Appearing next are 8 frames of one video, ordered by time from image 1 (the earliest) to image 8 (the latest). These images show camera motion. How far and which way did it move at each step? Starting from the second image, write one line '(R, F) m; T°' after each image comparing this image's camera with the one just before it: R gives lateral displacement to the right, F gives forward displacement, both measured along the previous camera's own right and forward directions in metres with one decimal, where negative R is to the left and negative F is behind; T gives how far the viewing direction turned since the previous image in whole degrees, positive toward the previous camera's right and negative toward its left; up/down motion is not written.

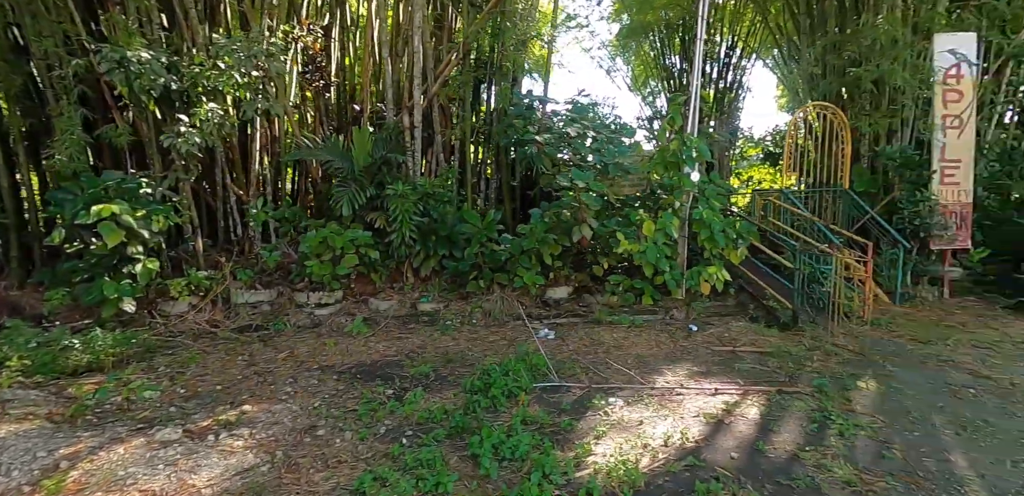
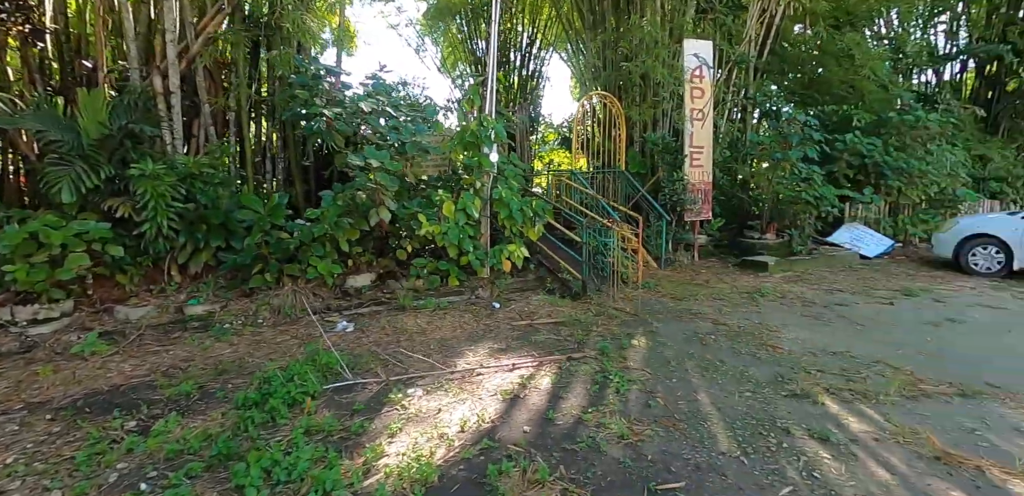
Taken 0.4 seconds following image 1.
(+0.2, +0.2) m; +21°
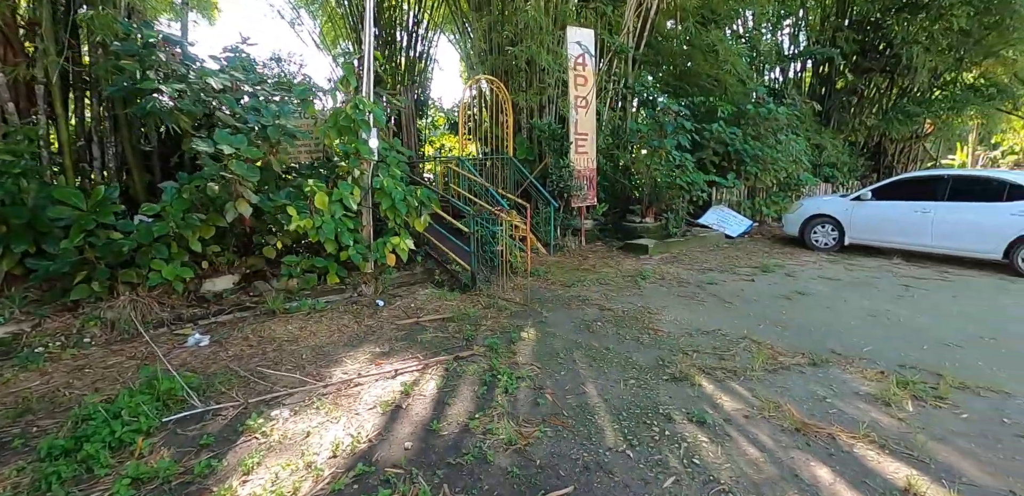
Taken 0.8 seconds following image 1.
(+0.1, +0.2) m; +12°
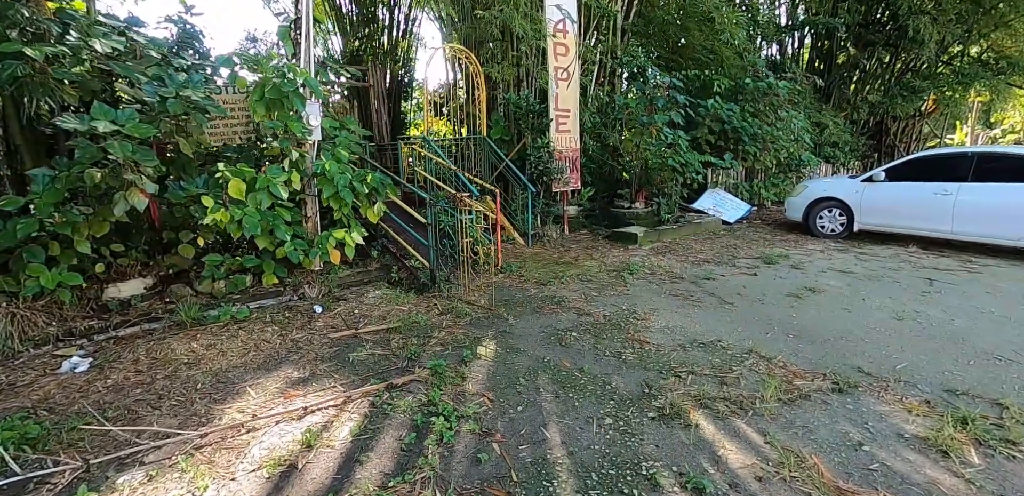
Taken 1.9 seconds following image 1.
(+0.2, +0.6) m; +1°
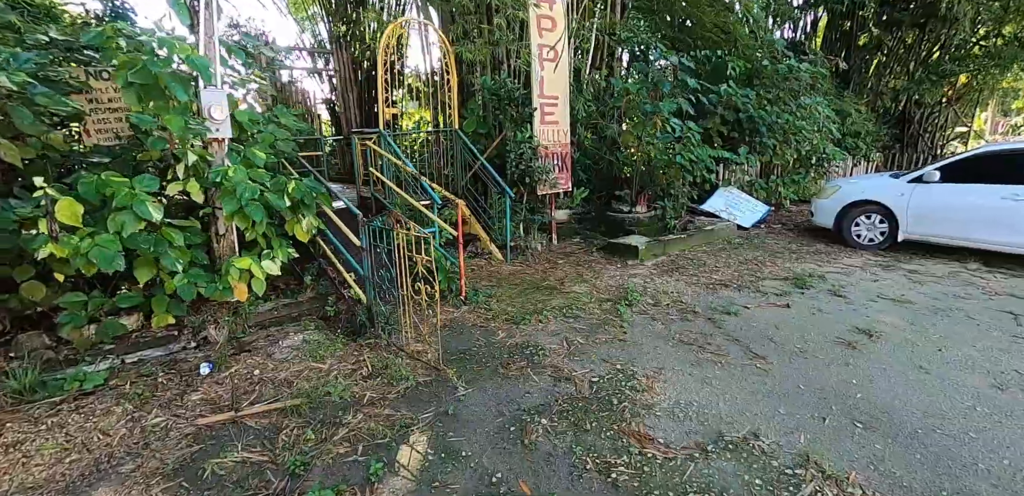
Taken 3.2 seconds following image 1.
(+0.2, +0.9) m; 0°
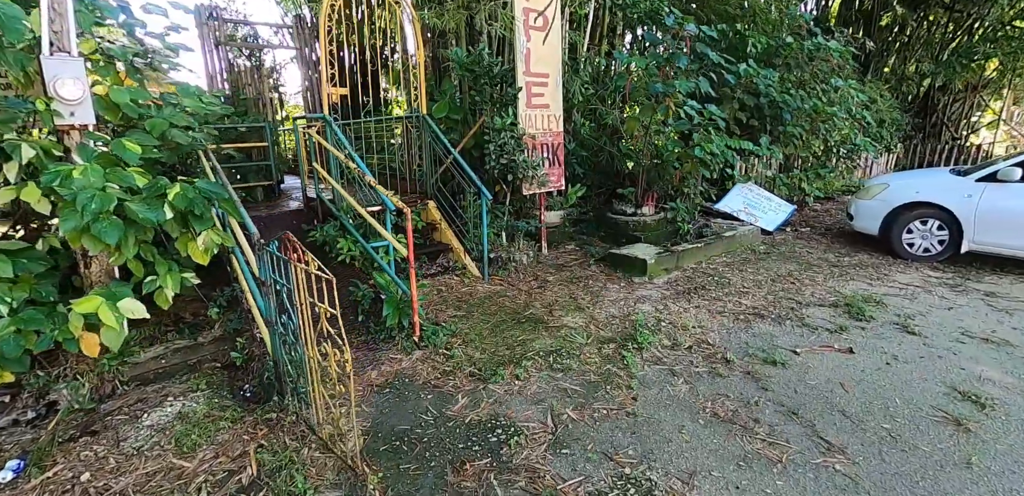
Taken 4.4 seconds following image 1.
(+0.1, +0.9) m; 0°
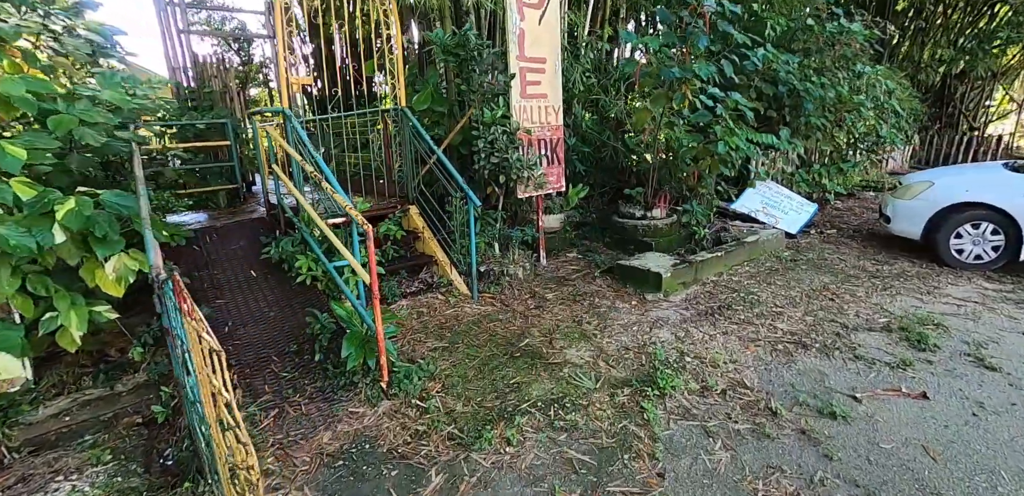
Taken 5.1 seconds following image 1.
(0.0, +0.5) m; 0°
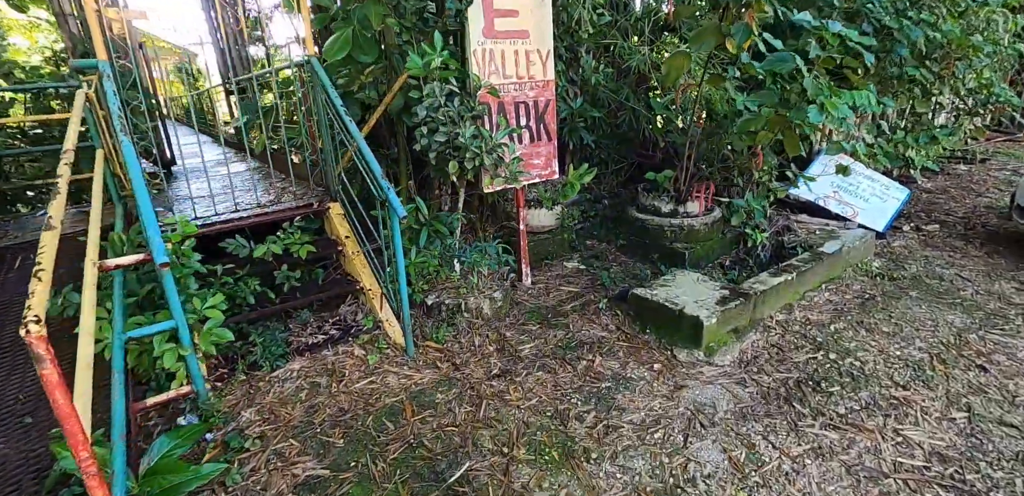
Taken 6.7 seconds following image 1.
(+0.3, +1.1) m; -2°
